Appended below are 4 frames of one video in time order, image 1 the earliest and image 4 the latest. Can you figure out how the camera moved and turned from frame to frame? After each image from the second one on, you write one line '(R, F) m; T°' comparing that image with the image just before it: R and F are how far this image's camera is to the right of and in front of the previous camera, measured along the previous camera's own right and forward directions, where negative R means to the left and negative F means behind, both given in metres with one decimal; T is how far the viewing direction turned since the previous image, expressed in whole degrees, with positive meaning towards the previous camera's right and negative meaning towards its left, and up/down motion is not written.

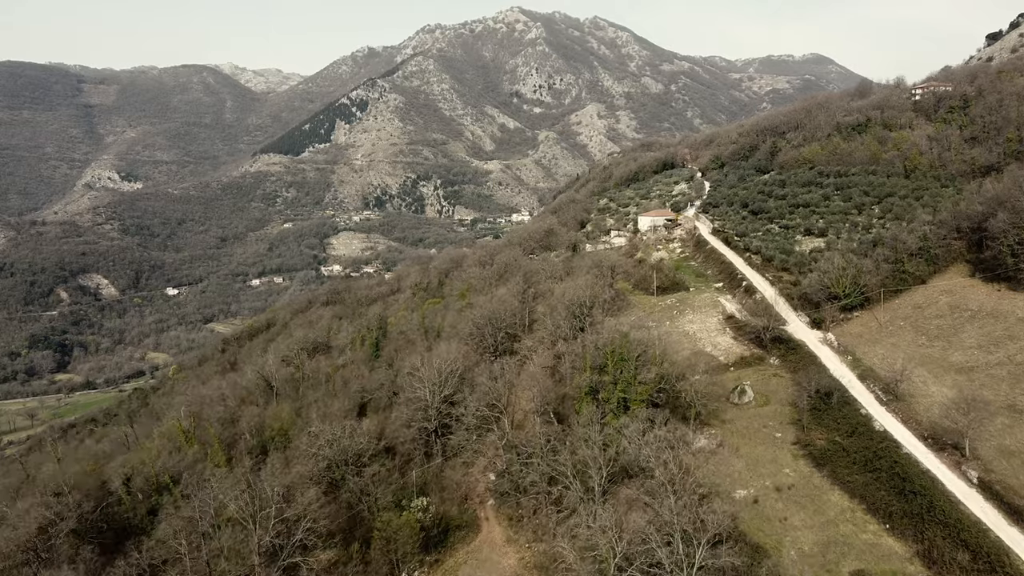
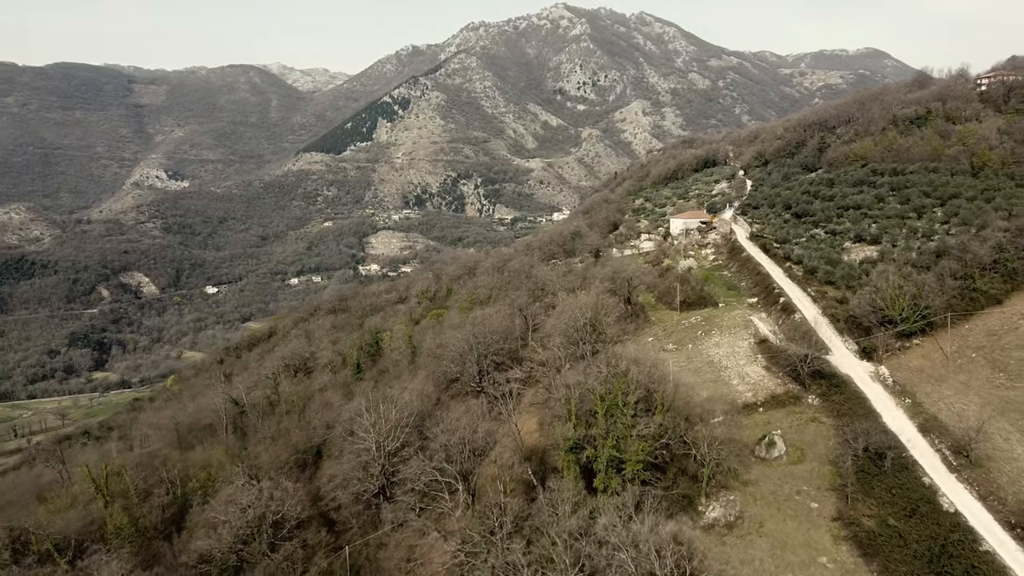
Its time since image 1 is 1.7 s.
(+2.1, +5.2) m; -3°
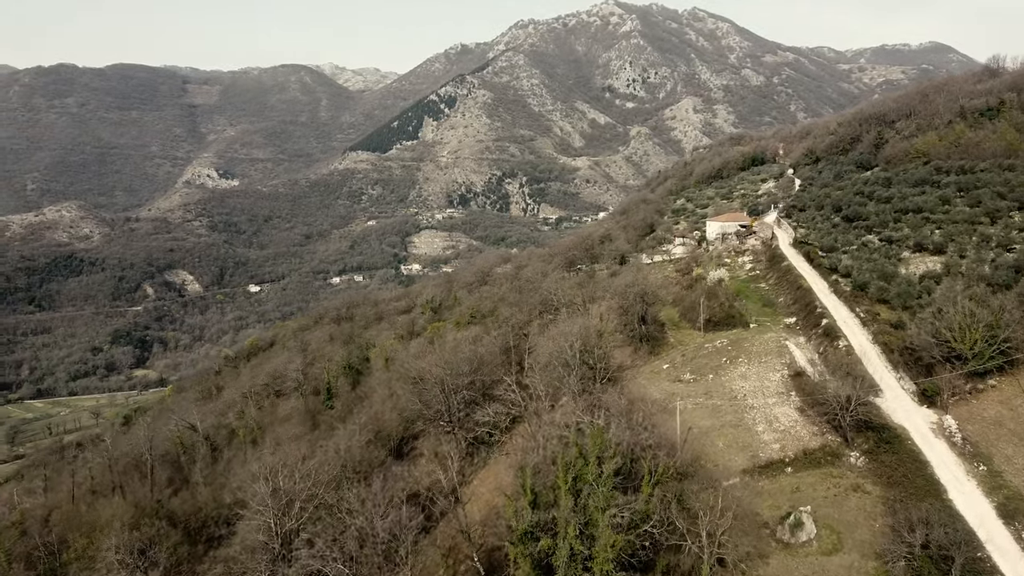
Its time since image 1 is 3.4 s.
(+2.2, +5.1) m; -4°
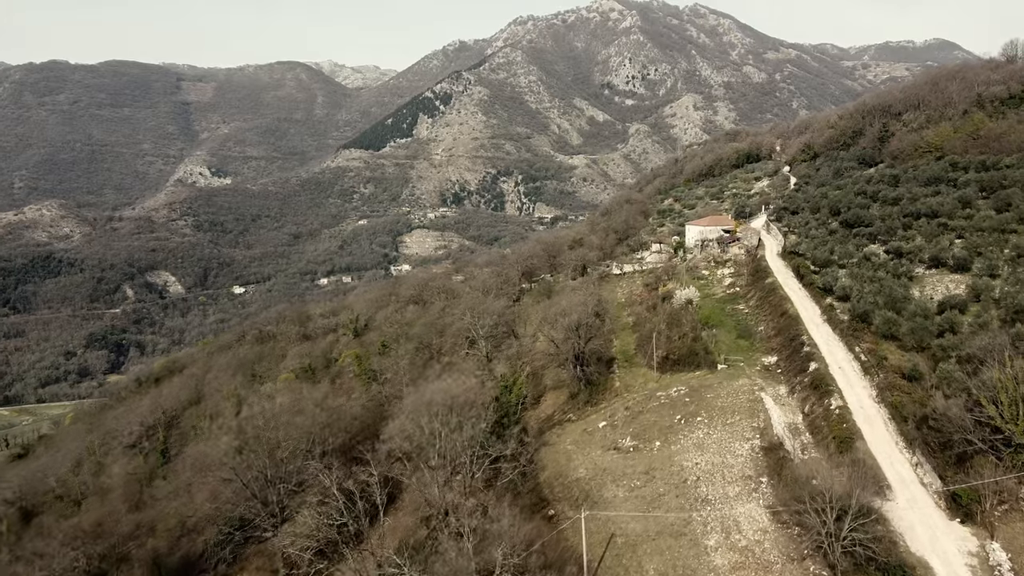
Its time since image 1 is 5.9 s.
(+3.4, +7.5) m; 0°
